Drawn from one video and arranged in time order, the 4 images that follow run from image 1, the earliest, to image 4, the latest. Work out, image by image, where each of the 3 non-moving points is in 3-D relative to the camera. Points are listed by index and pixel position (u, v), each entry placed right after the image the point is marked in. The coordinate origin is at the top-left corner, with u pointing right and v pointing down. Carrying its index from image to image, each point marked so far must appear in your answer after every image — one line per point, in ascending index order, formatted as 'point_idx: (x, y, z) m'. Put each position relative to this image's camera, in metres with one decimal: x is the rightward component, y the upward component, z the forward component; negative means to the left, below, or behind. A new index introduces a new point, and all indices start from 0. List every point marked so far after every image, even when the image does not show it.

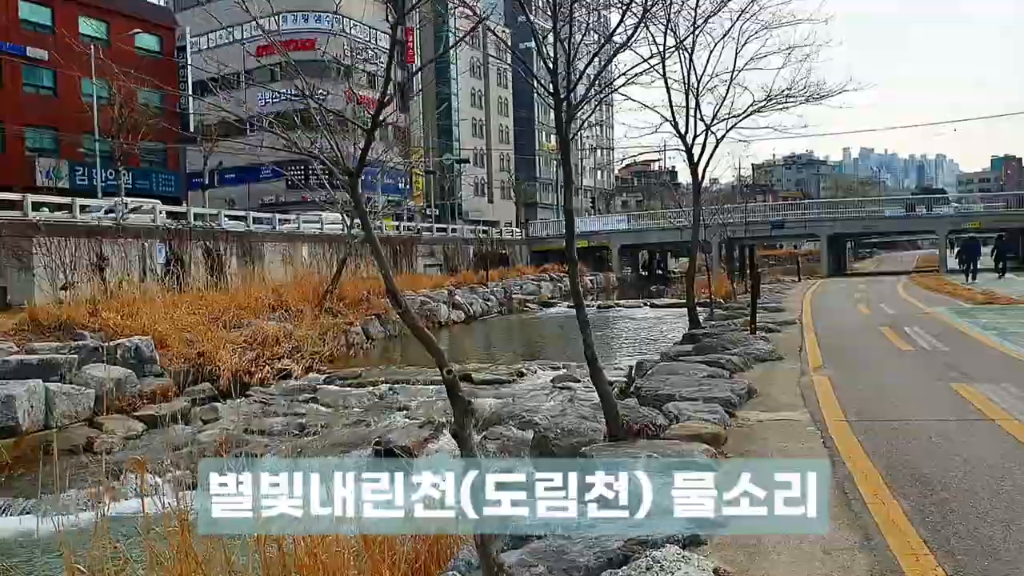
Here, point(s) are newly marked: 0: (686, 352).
0: (+2.2, -0.8, +9.8) m
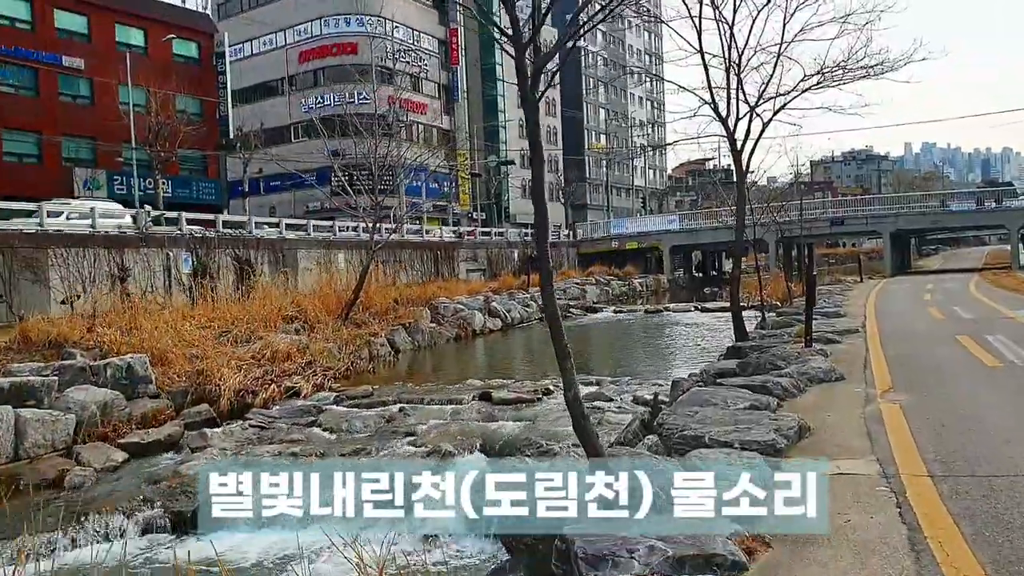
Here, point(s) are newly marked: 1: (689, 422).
0: (+2.4, -0.9, +8.3) m
1: (+1.3, -1.0, +5.6) m
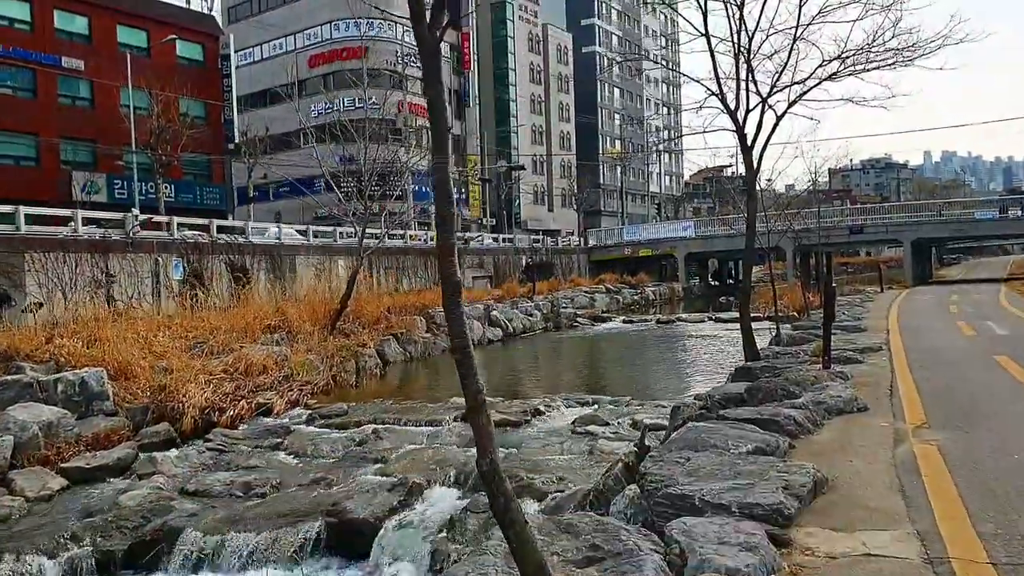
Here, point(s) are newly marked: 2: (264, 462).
0: (+2.1, -1.0, +7.2) m
1: (+1.0, -1.1, +4.6) m
2: (-3.1, -2.2, +9.7) m
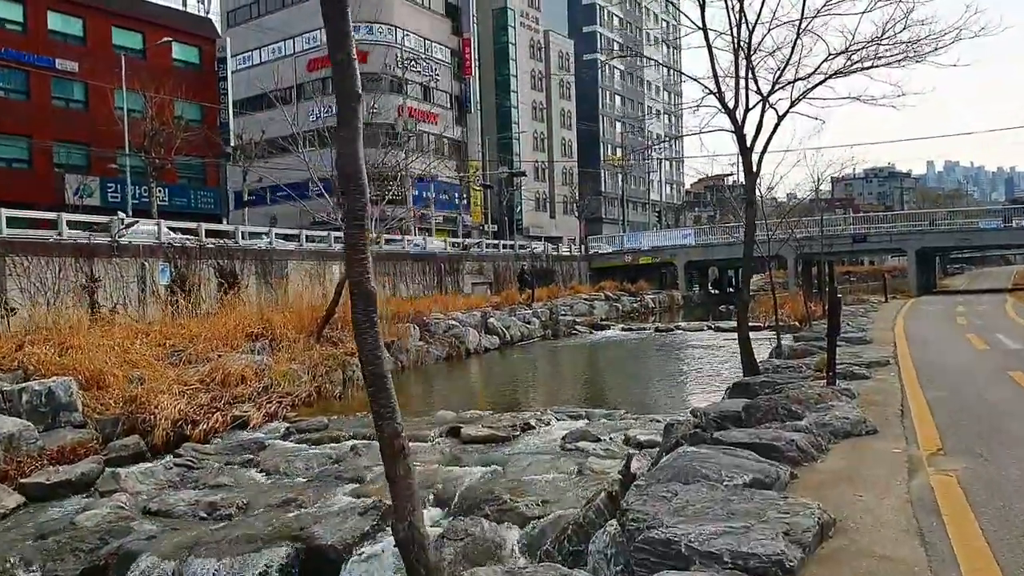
0: (+1.9, -1.1, +6.7) m
1: (+0.8, -1.1, +4.0) m
2: (-3.3, -2.3, +9.1) m
